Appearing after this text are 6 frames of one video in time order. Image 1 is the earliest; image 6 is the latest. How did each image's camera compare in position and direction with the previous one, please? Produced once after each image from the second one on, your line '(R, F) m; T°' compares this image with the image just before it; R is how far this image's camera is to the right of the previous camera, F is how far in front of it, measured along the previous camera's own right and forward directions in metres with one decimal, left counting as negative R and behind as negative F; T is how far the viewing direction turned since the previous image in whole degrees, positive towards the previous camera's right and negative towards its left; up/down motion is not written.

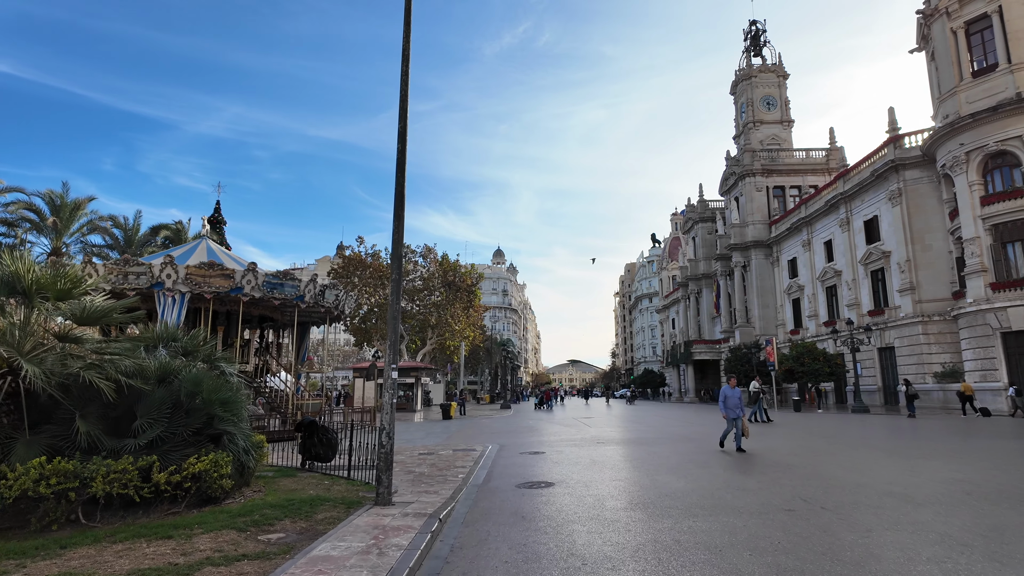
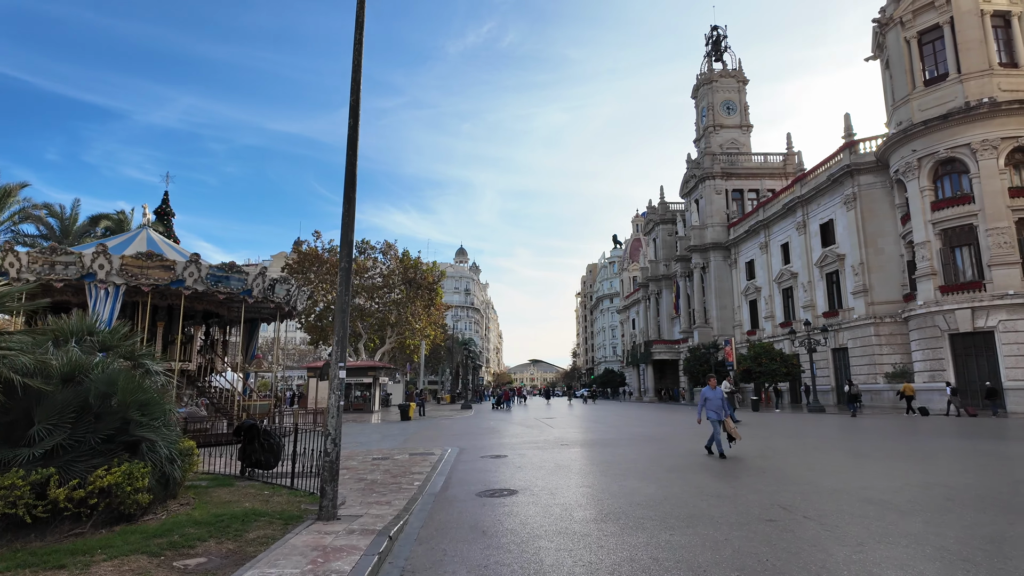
(0.0, +0.6) m; +4°
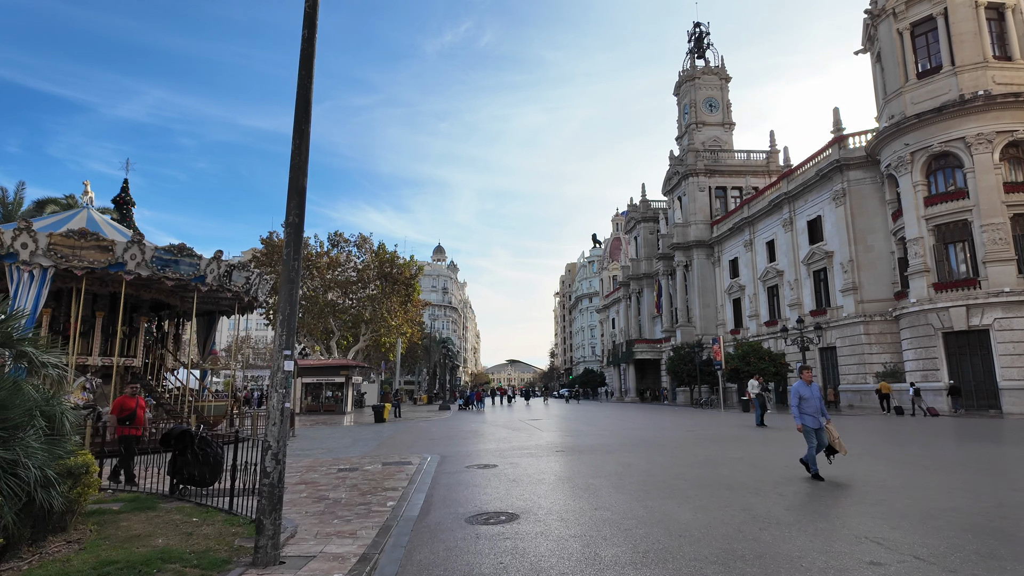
(-0.2, +1.6) m; +2°
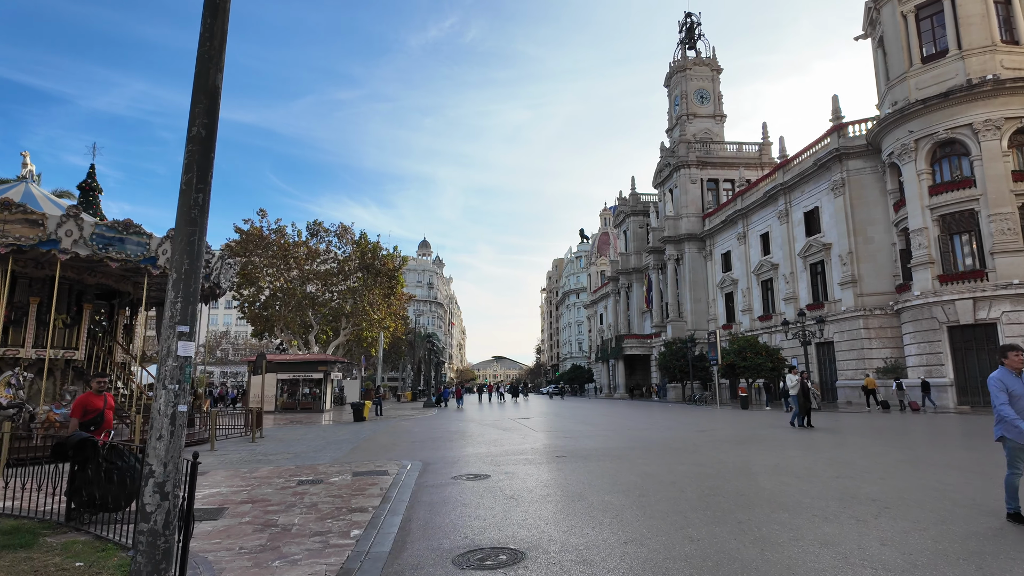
(-0.1, +1.5) m; +1°
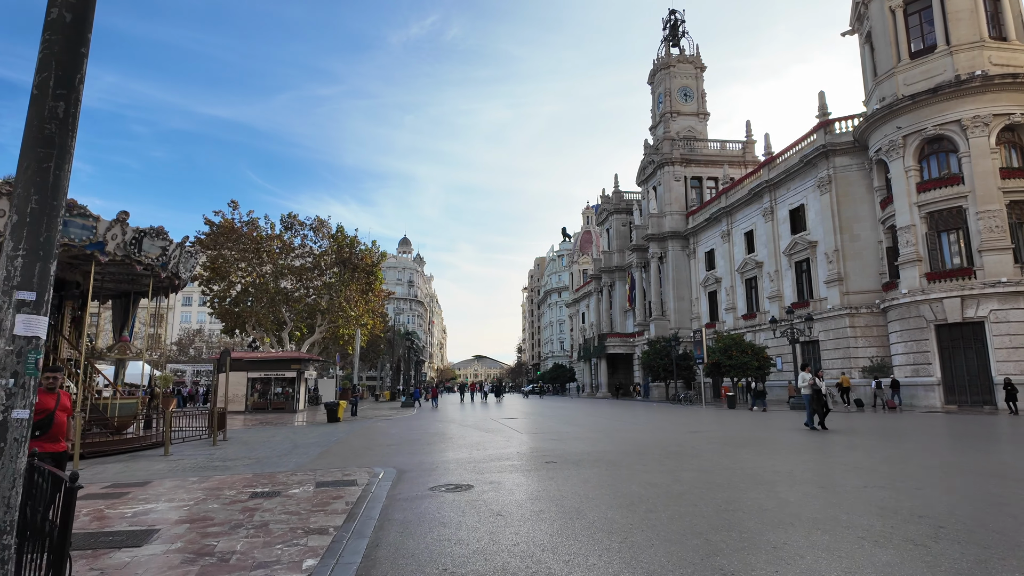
(-0.1, +0.9) m; +2°
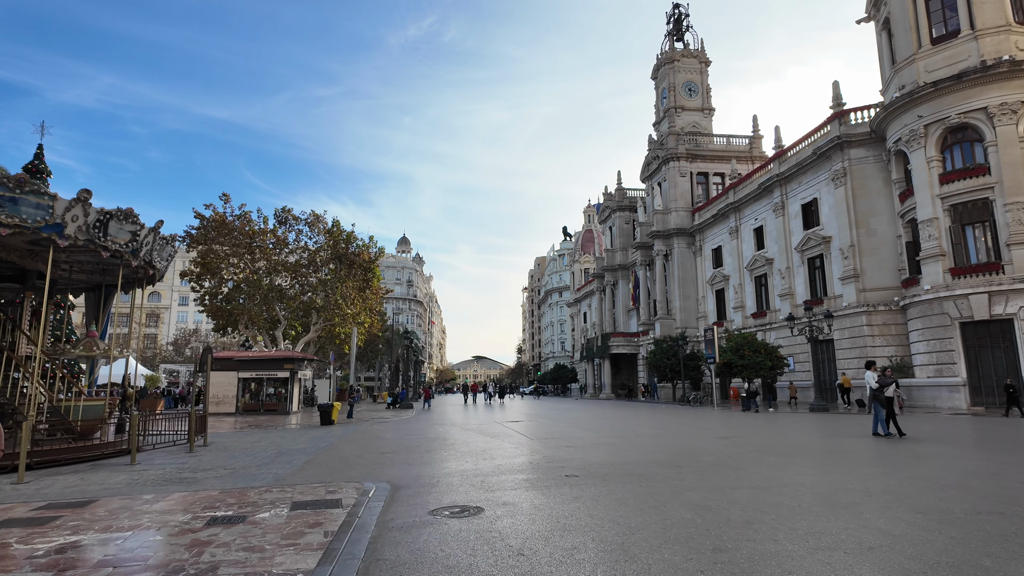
(-0.2, +1.3) m; 0°
